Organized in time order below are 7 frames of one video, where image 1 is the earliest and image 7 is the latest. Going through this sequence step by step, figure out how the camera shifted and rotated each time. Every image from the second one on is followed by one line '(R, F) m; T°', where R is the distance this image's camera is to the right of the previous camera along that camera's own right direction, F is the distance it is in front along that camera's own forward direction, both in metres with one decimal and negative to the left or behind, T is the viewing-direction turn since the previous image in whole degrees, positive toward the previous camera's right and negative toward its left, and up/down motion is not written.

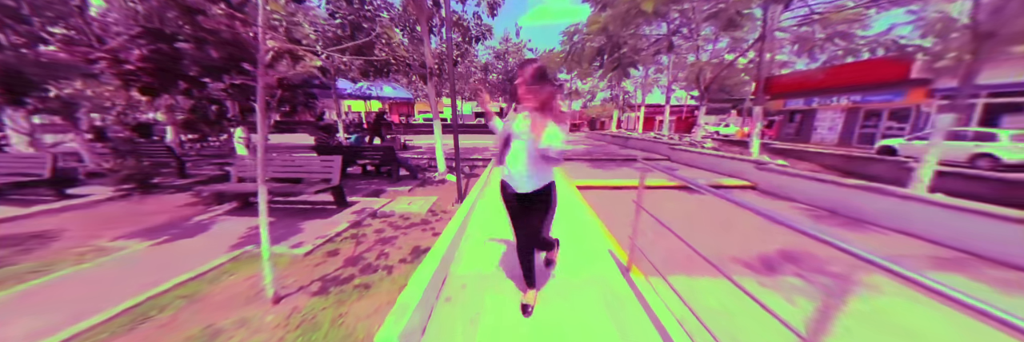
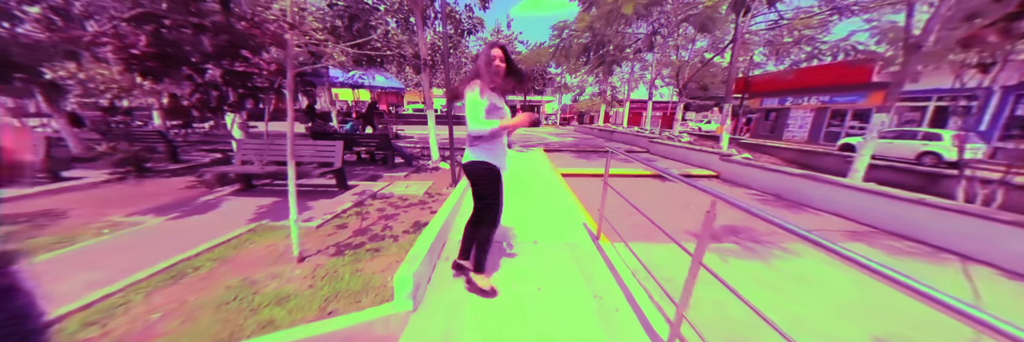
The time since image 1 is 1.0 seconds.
(0.0, -0.4) m; +2°
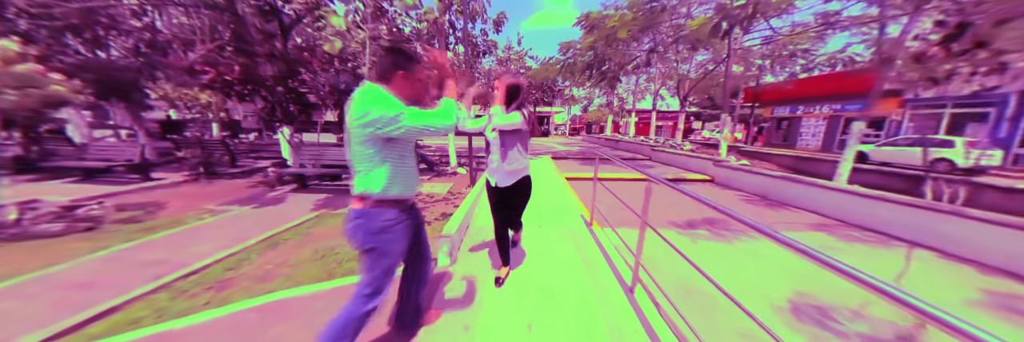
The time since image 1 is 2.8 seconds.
(0.0, -0.7) m; -2°
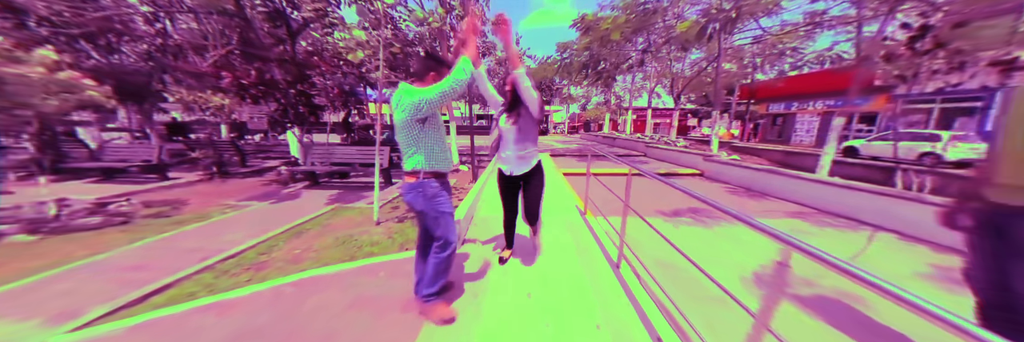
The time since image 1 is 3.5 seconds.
(0.0, -0.3) m; 0°
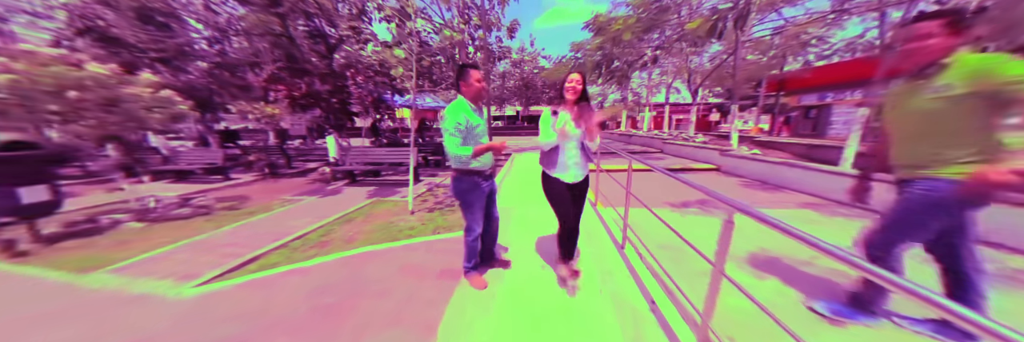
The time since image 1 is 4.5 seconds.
(0.0, -0.4) m; -4°
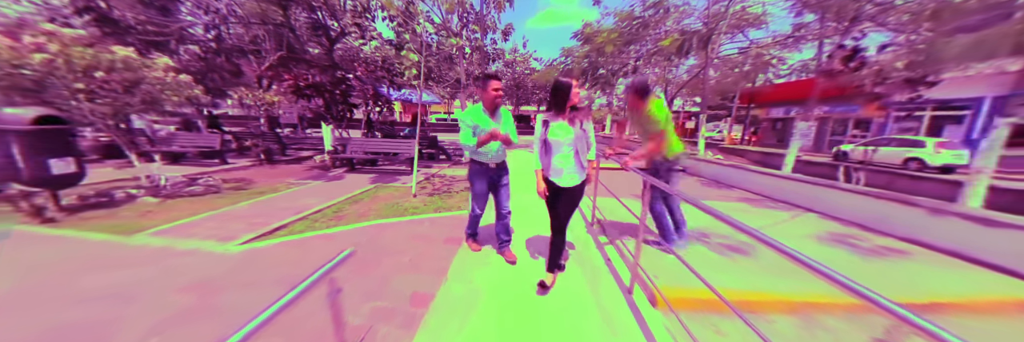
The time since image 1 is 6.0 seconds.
(0.0, -0.6) m; +3°
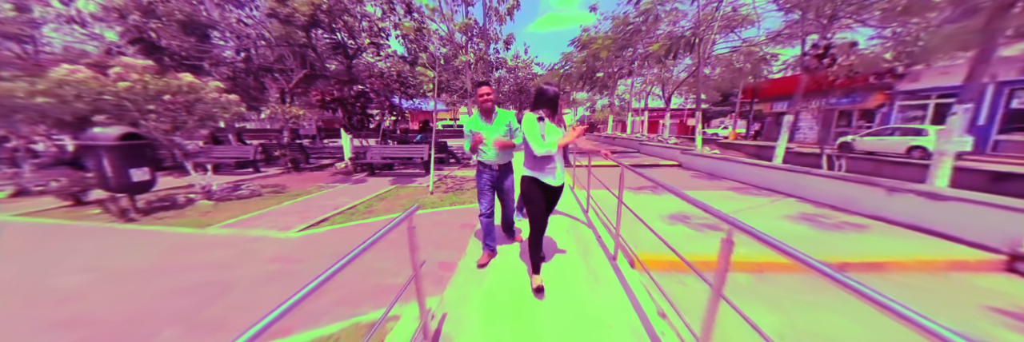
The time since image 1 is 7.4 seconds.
(0.0, -0.6) m; -1°
